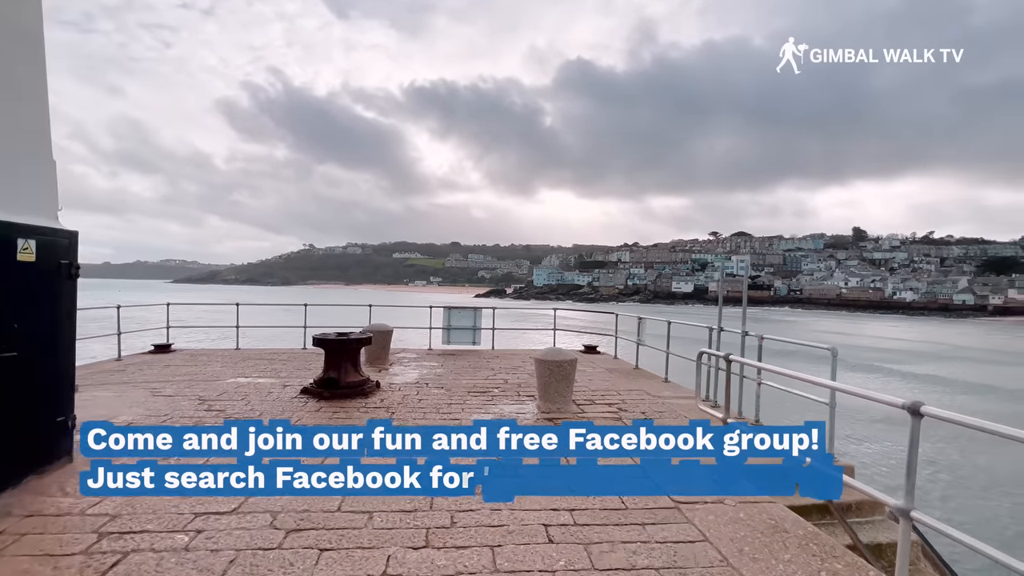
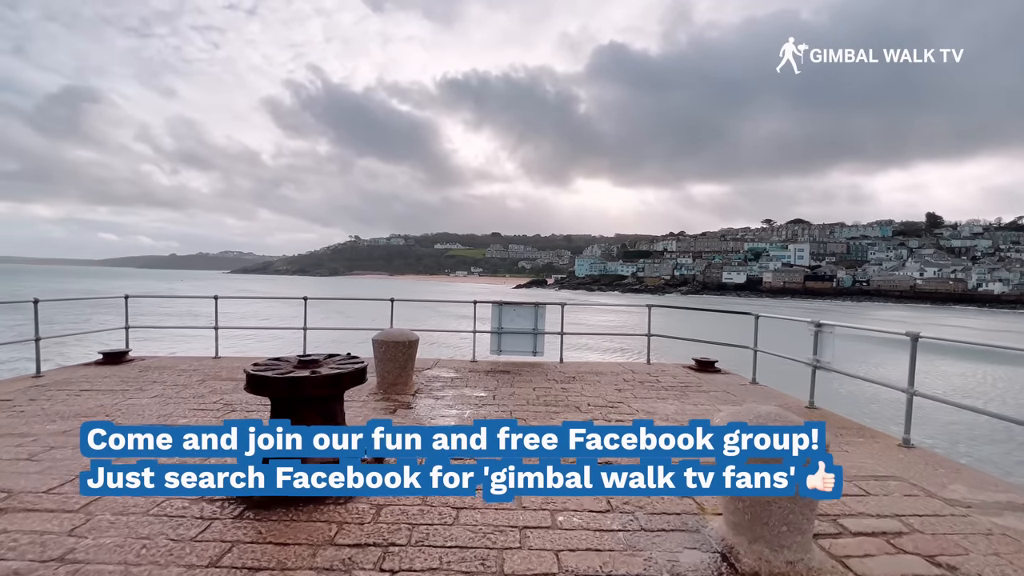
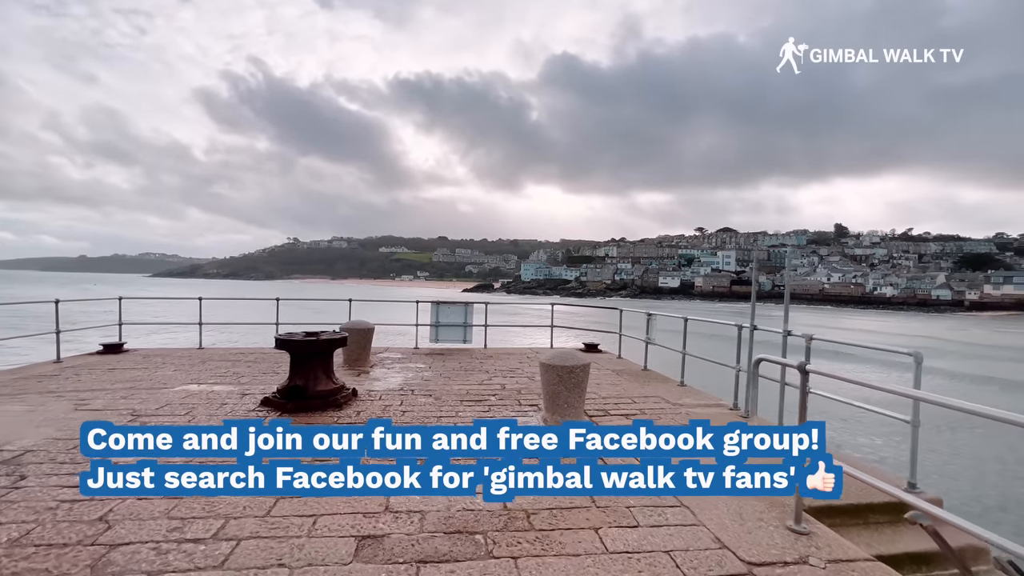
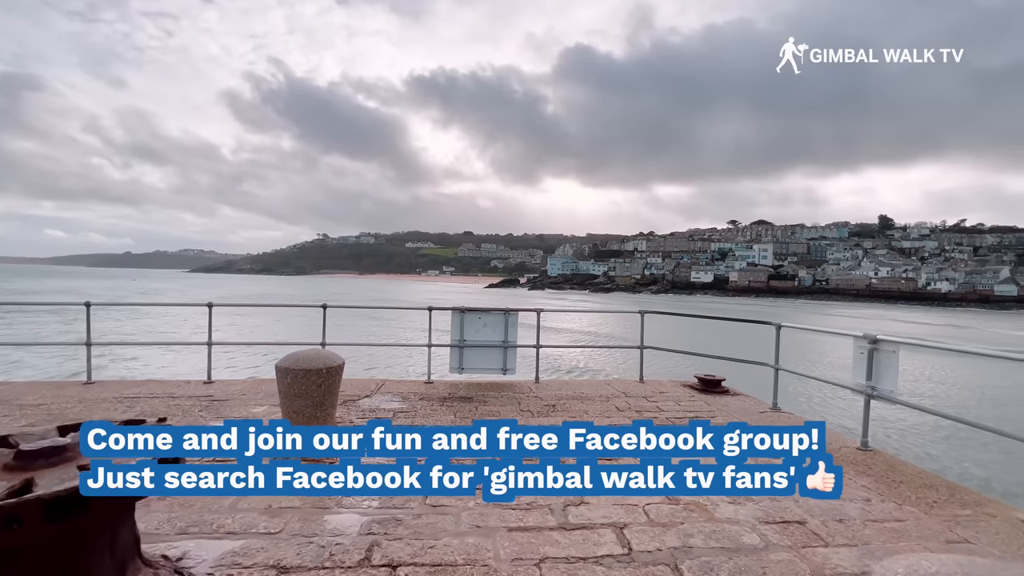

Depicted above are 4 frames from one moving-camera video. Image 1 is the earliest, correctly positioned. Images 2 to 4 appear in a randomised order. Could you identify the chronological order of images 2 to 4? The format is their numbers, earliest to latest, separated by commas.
3, 2, 4
